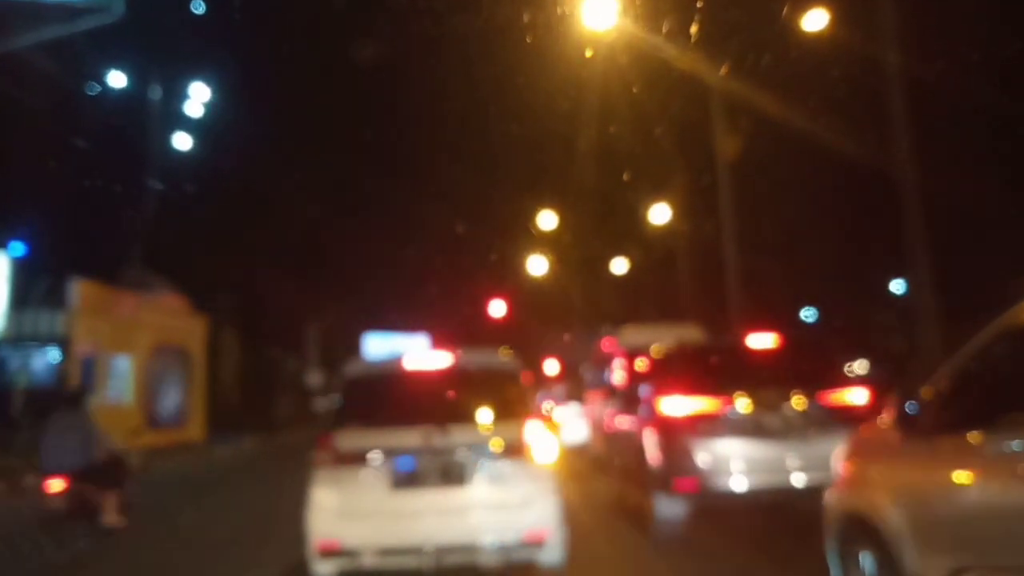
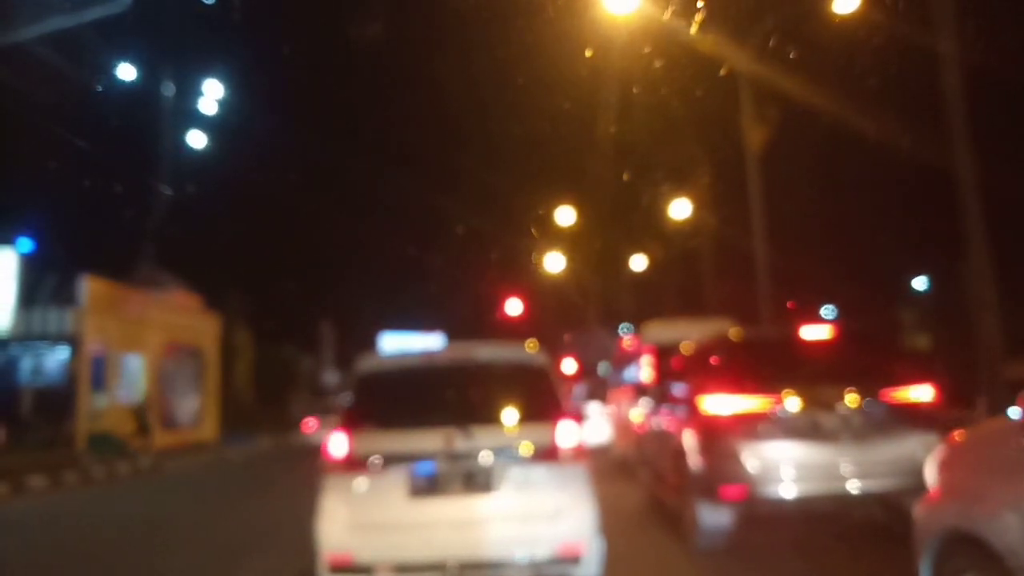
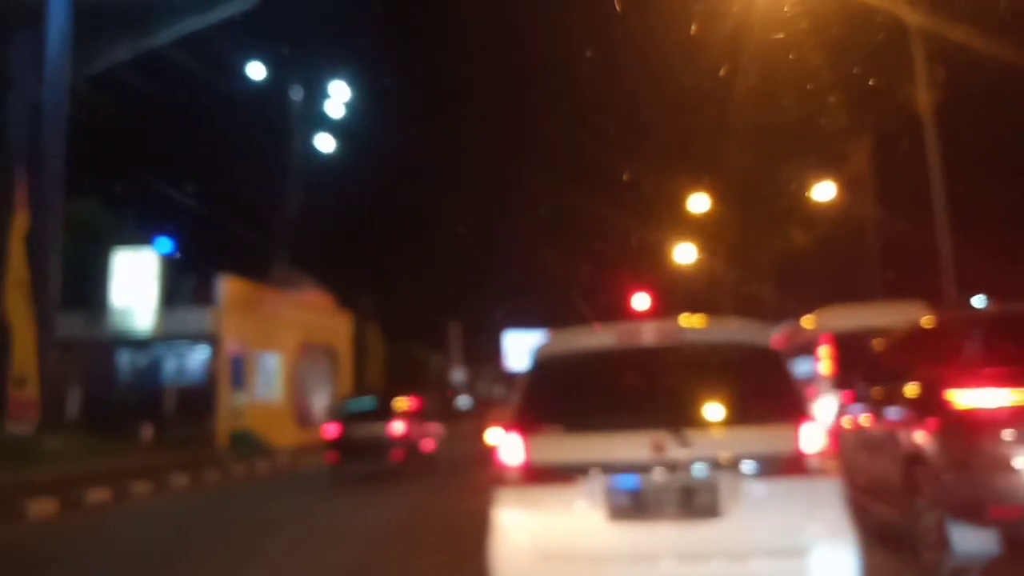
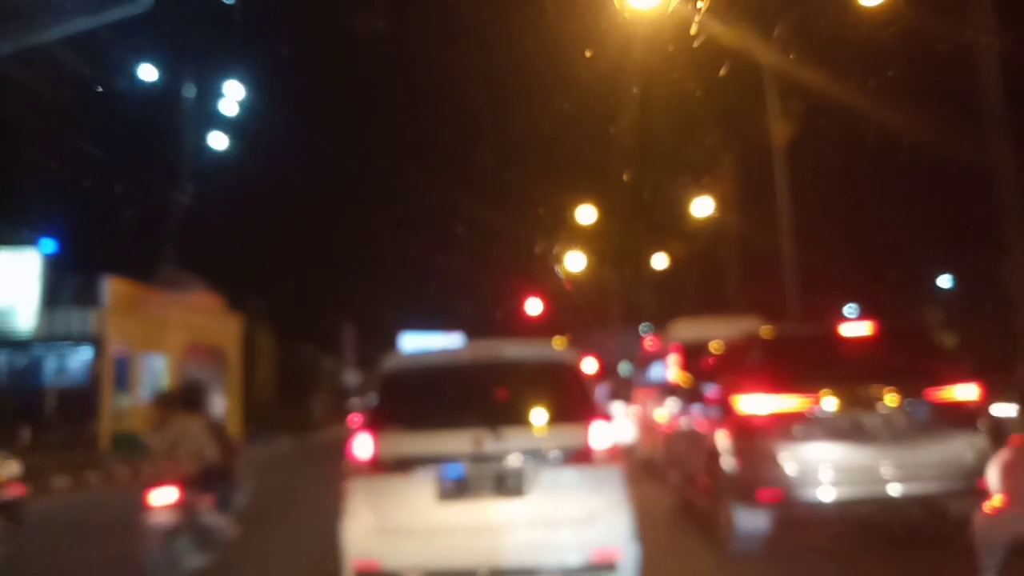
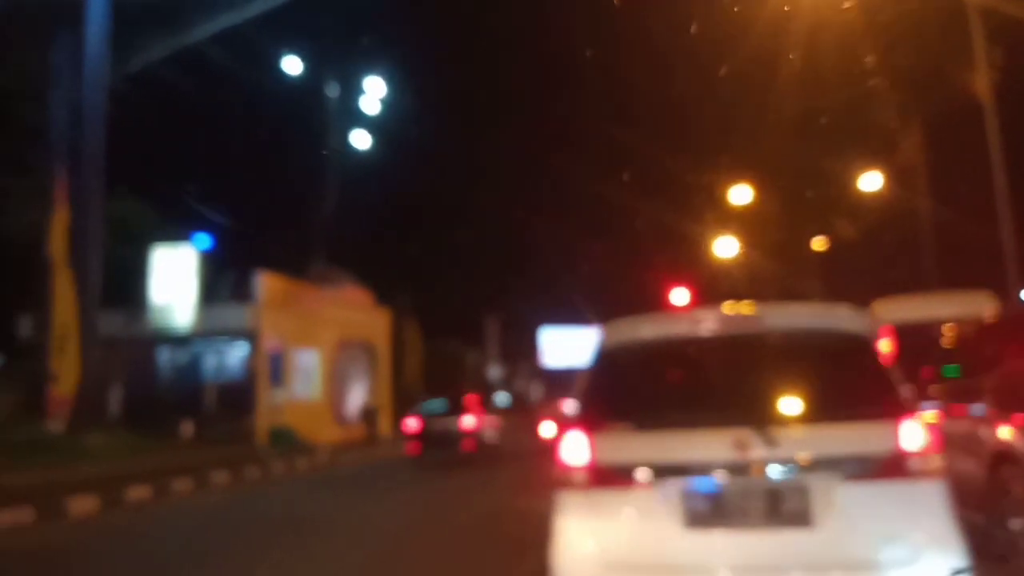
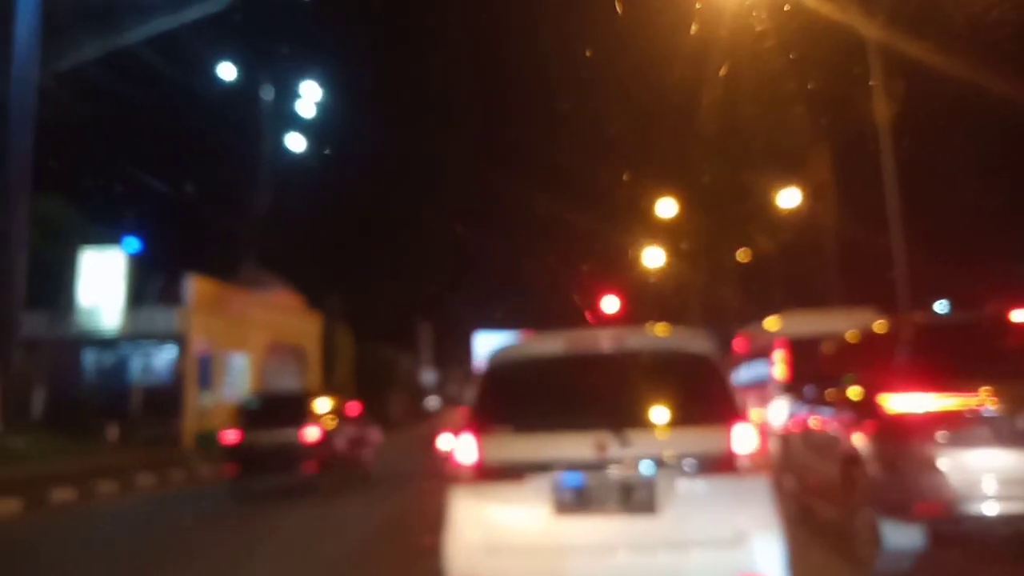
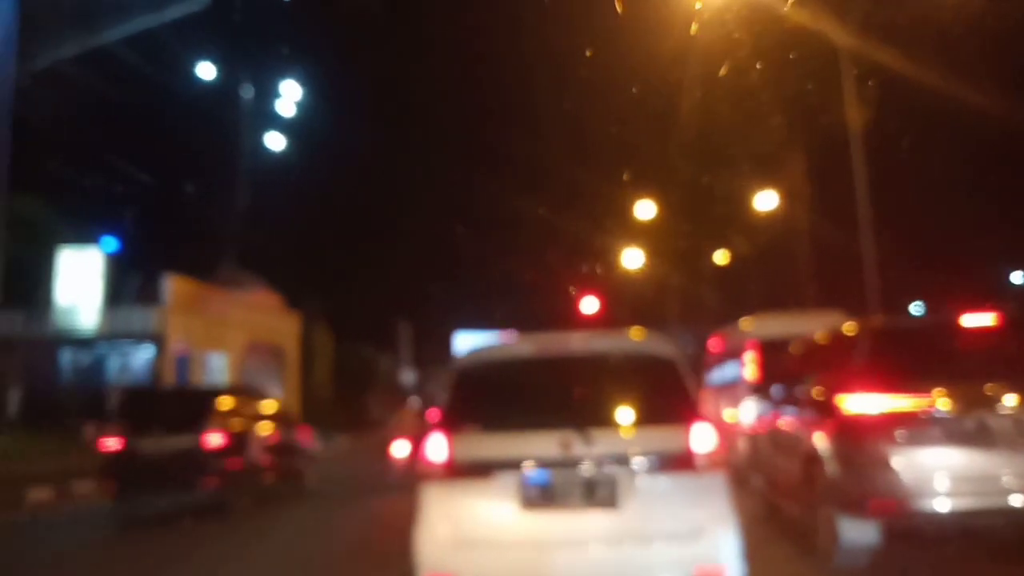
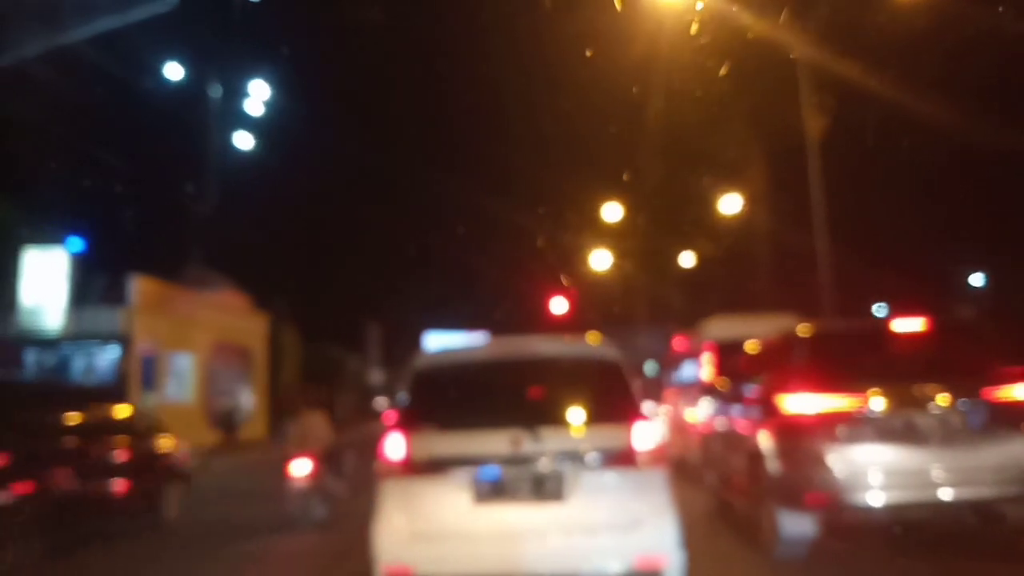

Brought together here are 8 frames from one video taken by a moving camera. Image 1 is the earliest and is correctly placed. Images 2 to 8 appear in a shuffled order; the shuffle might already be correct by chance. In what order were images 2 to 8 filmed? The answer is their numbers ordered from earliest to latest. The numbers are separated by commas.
2, 4, 8, 7, 6, 3, 5
